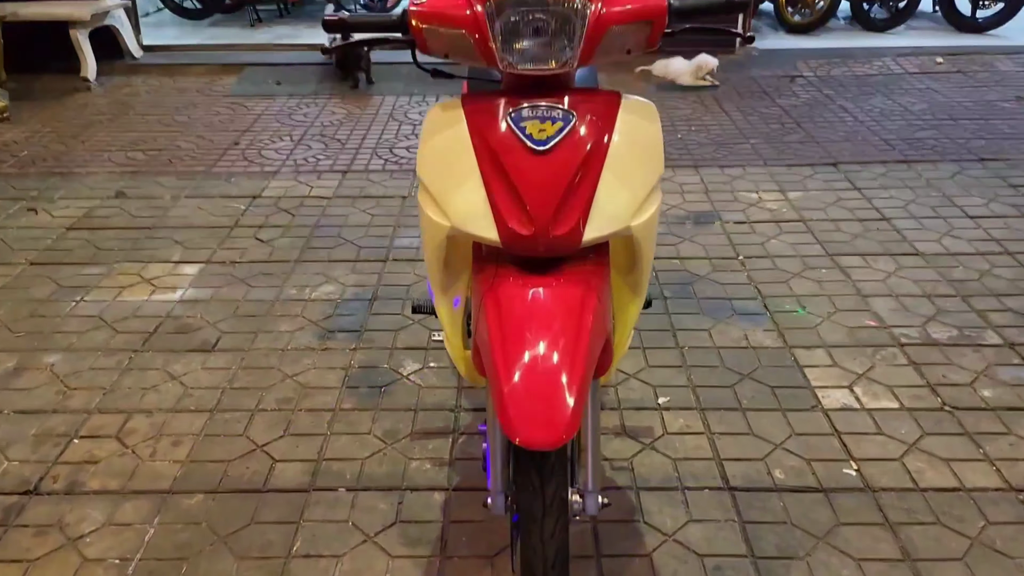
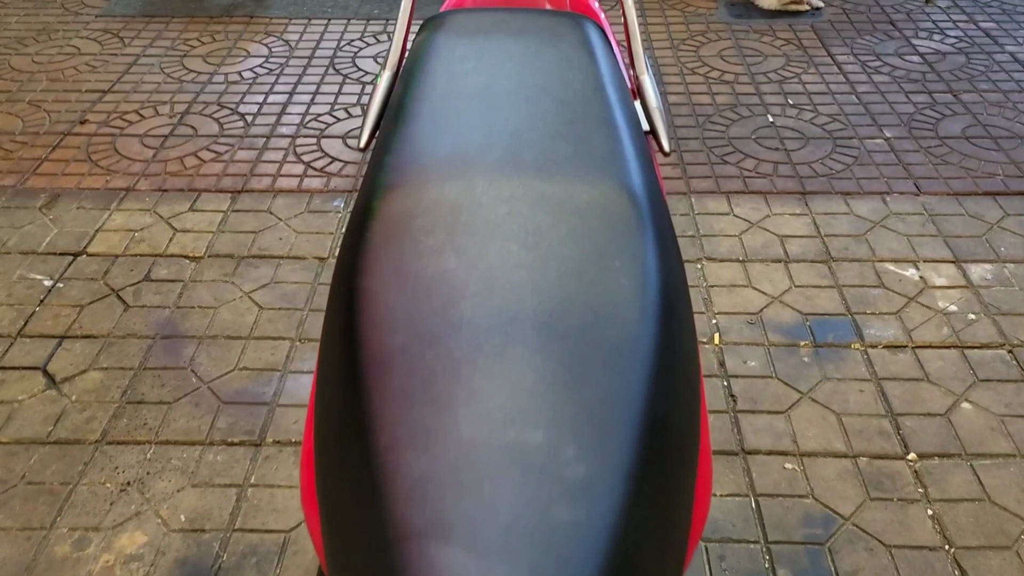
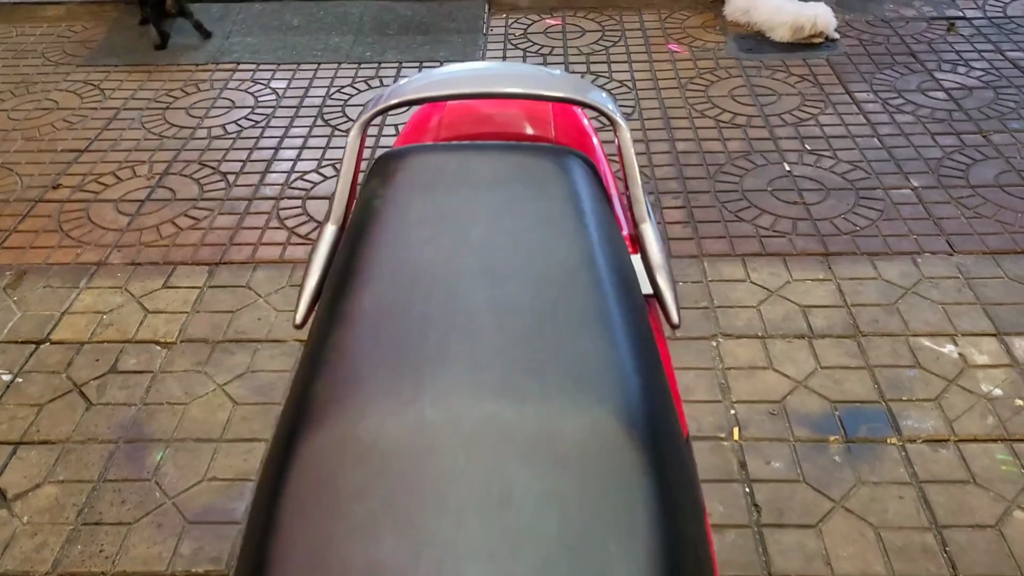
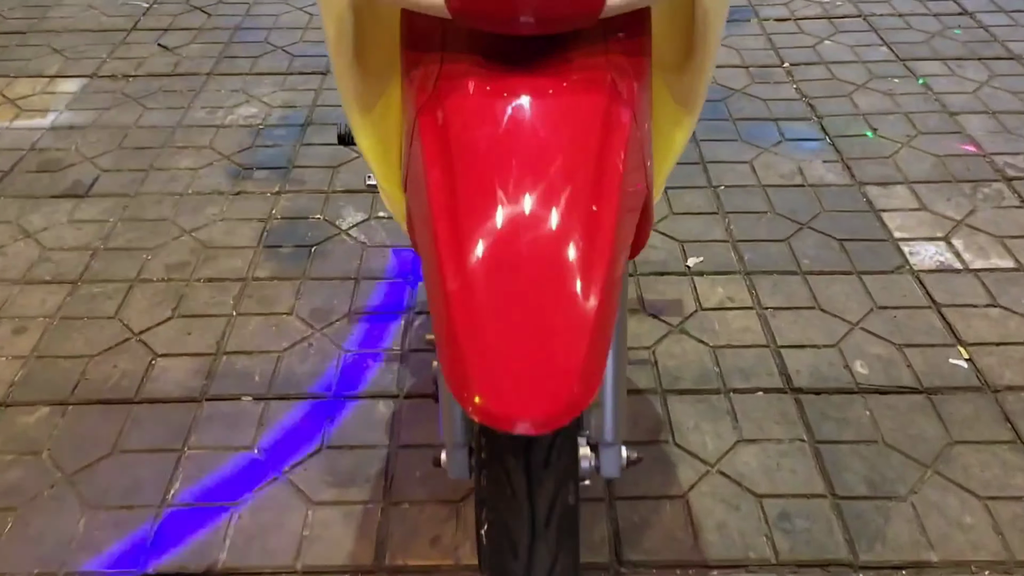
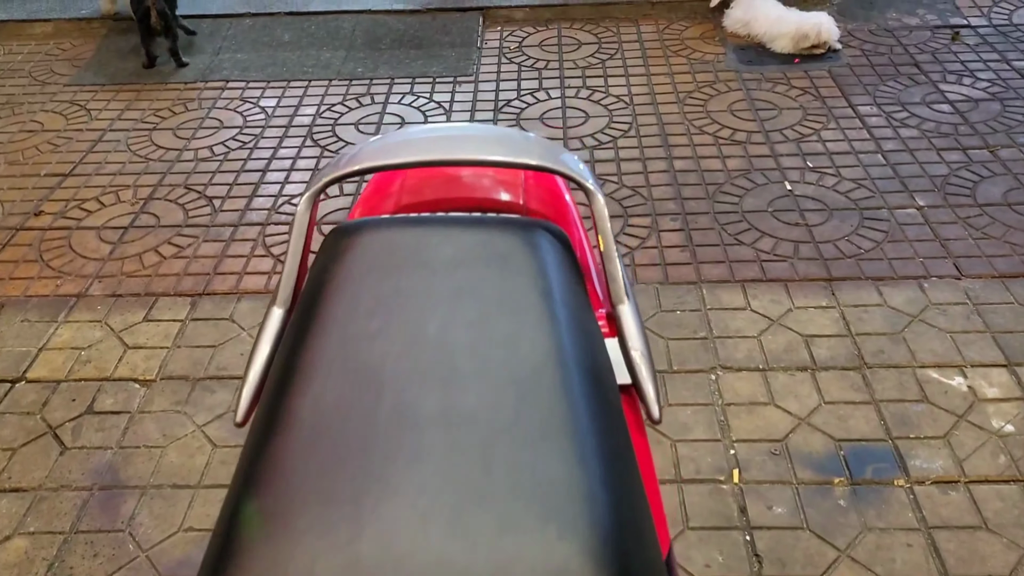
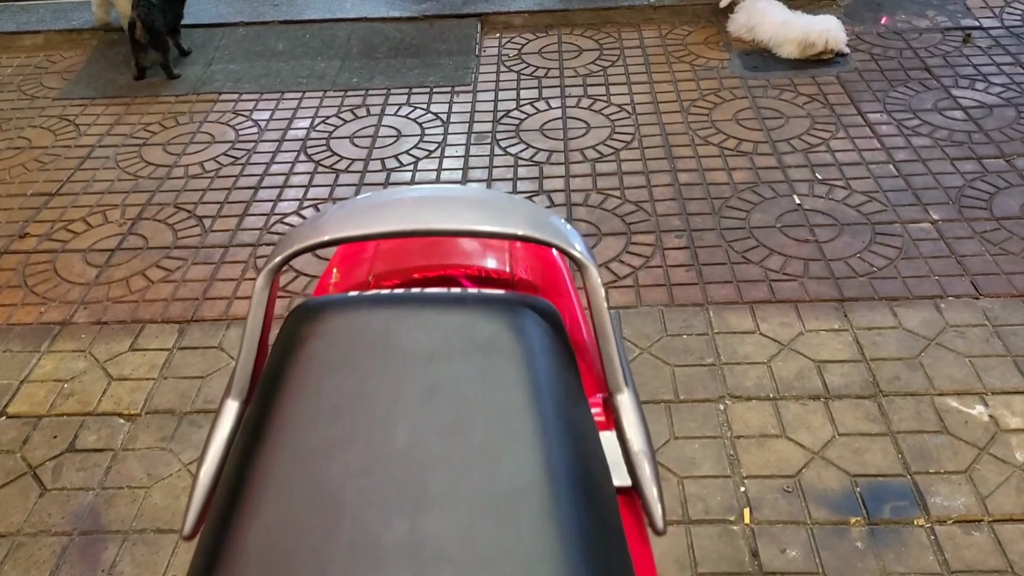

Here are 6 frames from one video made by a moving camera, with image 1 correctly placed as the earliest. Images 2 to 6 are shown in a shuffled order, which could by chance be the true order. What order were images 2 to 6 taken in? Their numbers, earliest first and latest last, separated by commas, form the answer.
4, 2, 3, 5, 6
